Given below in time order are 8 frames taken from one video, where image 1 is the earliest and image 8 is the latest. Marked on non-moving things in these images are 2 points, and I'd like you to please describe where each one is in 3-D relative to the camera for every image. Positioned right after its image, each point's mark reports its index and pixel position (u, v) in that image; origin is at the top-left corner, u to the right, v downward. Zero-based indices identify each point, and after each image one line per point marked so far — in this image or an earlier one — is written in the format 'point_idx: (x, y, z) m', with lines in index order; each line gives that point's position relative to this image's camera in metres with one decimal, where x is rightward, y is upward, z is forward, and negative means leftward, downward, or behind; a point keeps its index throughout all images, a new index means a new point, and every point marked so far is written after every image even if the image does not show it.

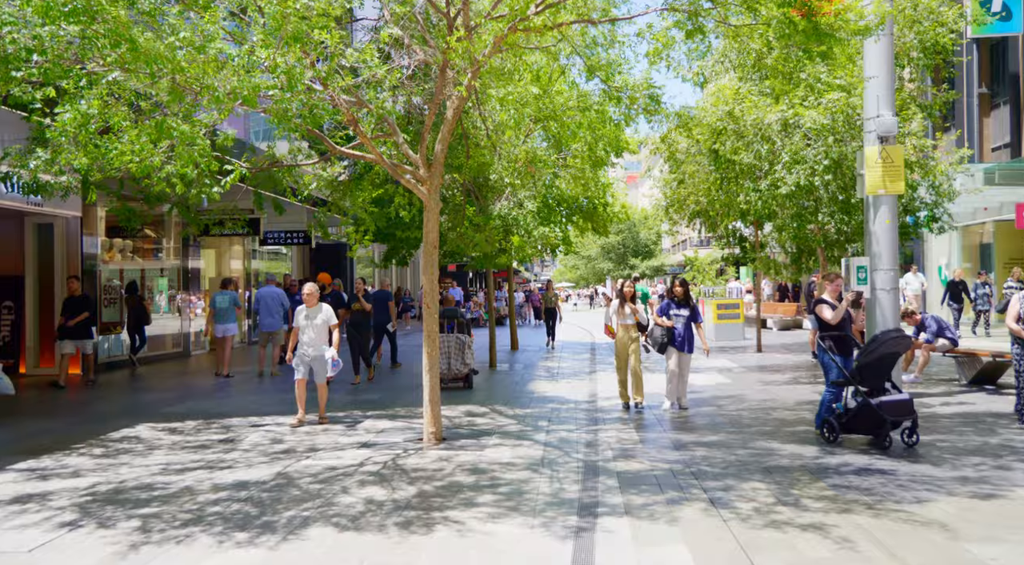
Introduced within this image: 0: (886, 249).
0: (+4.9, +0.4, +10.7) m
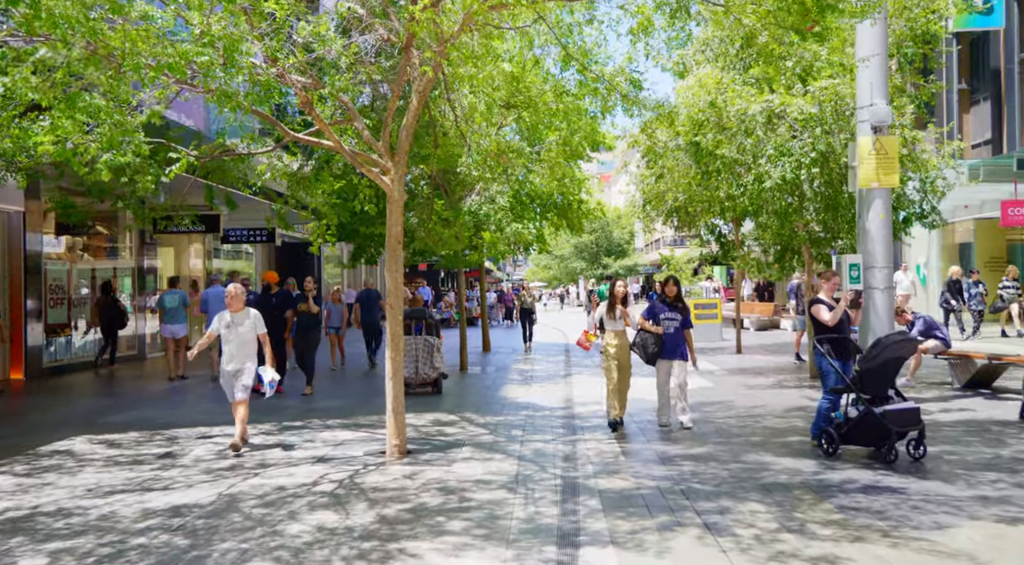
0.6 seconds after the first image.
0: (+4.6, +0.5, +10.1) m
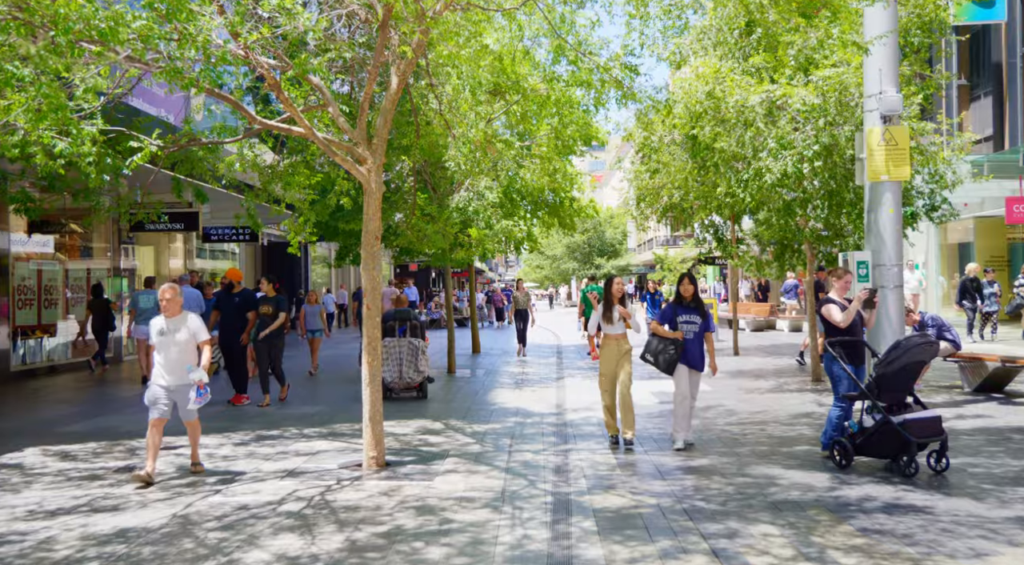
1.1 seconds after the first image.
0: (+4.4, +0.5, +9.5) m
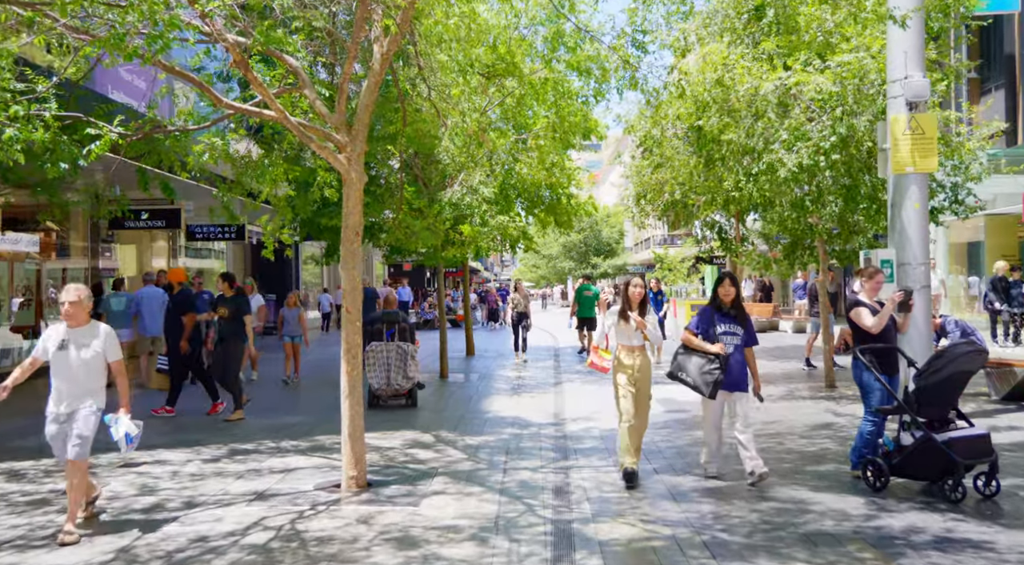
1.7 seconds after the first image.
0: (+4.4, +0.5, +8.8) m
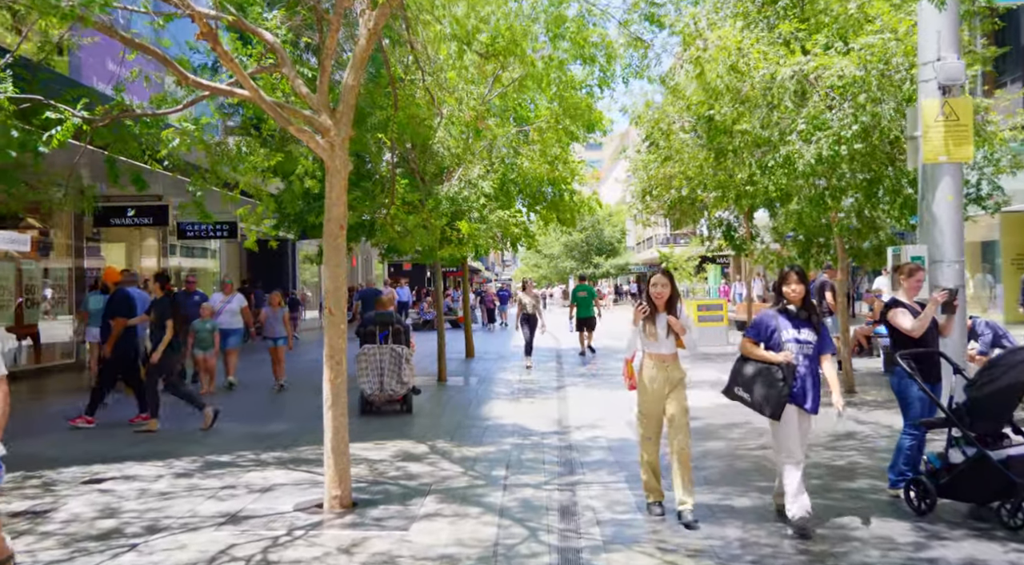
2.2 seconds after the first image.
0: (+4.4, +0.5, +8.1) m
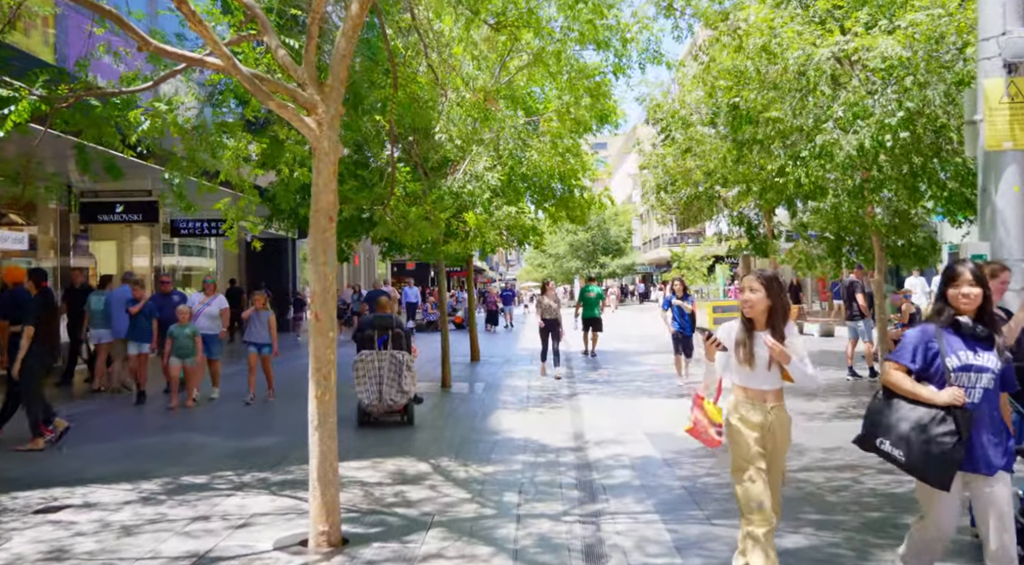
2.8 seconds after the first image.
0: (+4.5, +0.5, +7.2) m
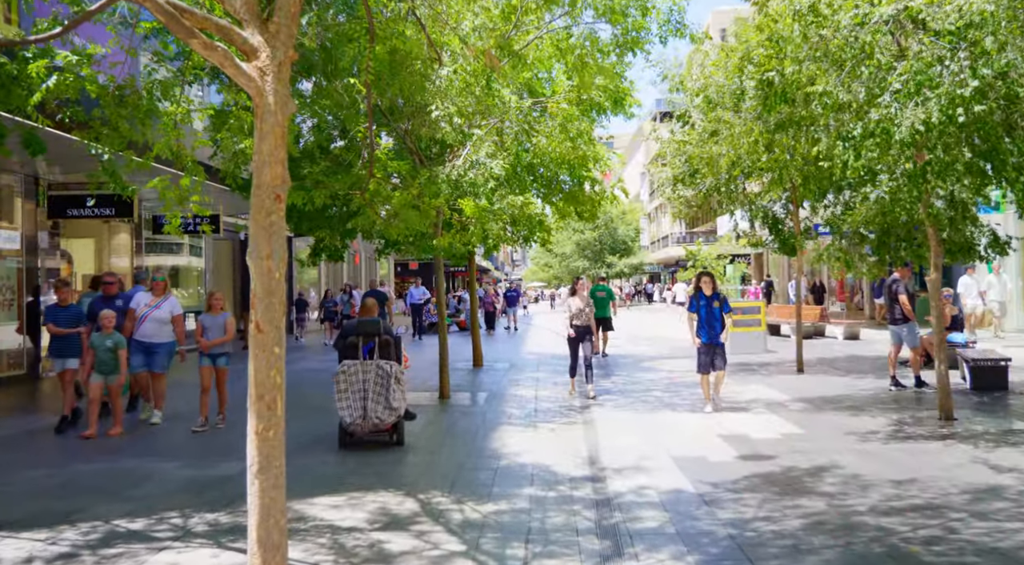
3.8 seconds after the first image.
0: (+4.5, +0.5, +5.9) m
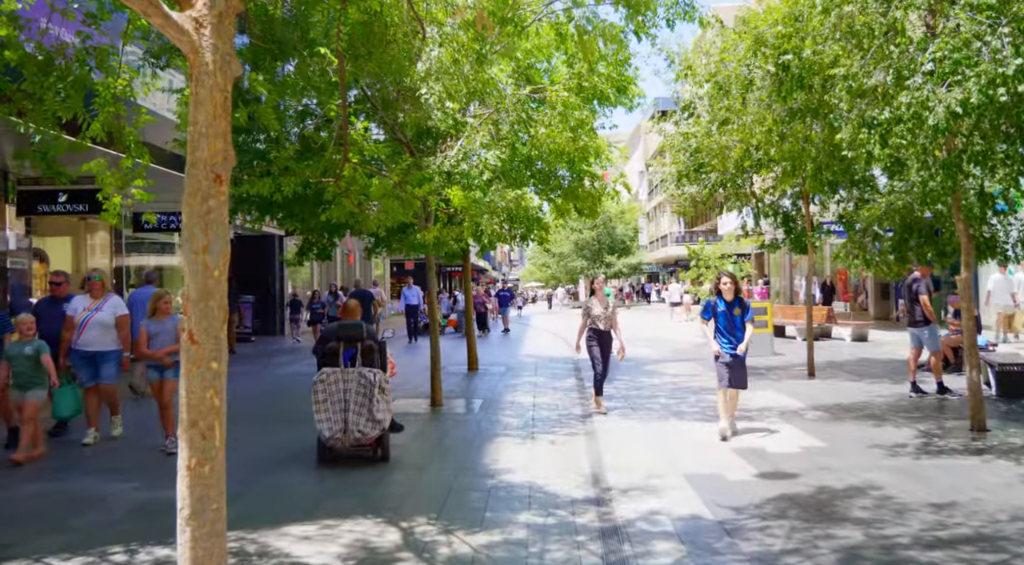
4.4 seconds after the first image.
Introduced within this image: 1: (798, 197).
0: (+4.5, +0.5, +5.1) m
1: (+4.6, +1.3, +12.9) m
